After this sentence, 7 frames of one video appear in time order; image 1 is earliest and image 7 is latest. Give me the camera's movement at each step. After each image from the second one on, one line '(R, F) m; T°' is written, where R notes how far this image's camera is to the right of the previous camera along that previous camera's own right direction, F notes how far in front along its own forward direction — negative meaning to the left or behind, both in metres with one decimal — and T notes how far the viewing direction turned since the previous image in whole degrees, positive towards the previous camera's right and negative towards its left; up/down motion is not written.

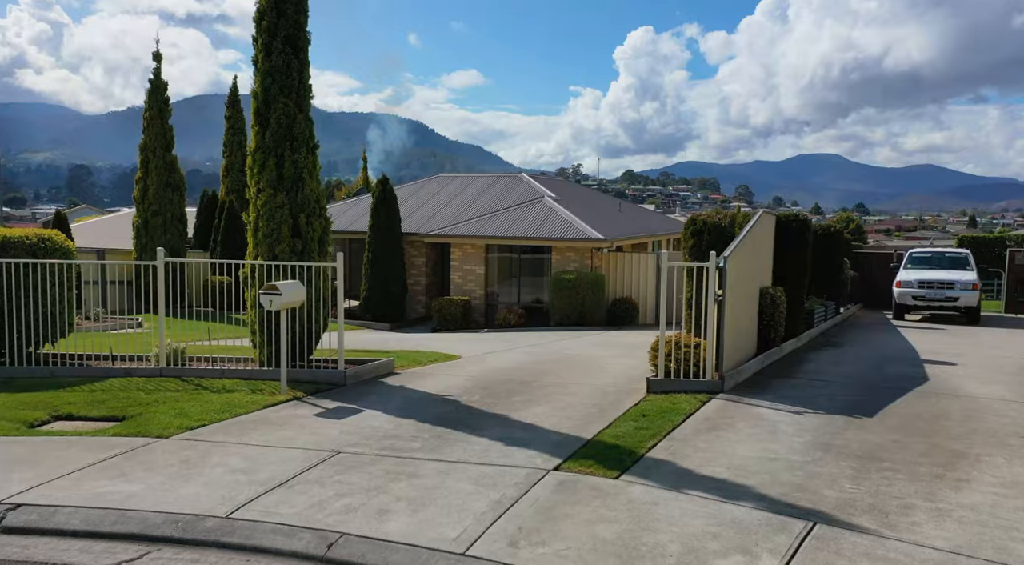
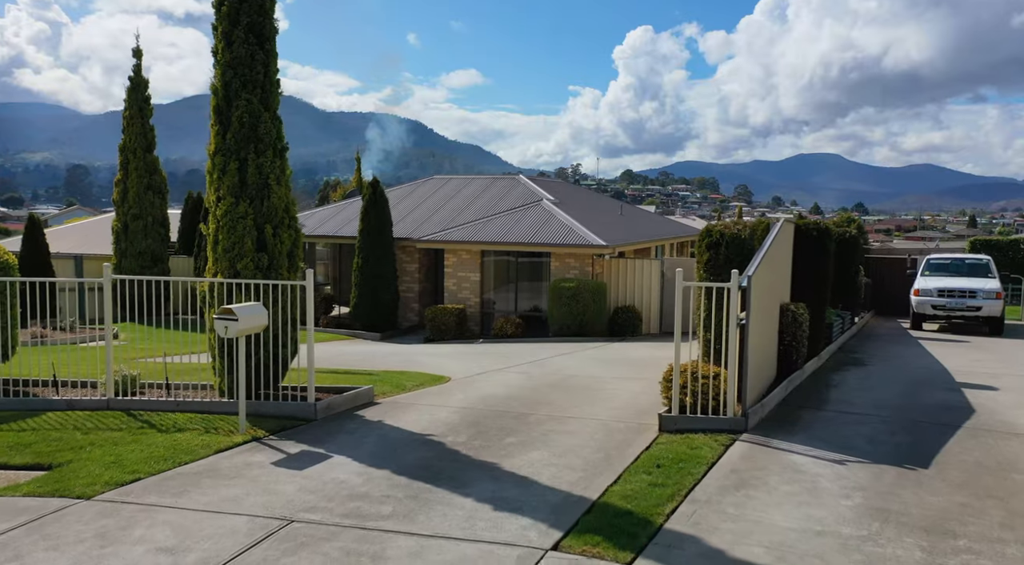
(+0.1, +1.1) m; 0°
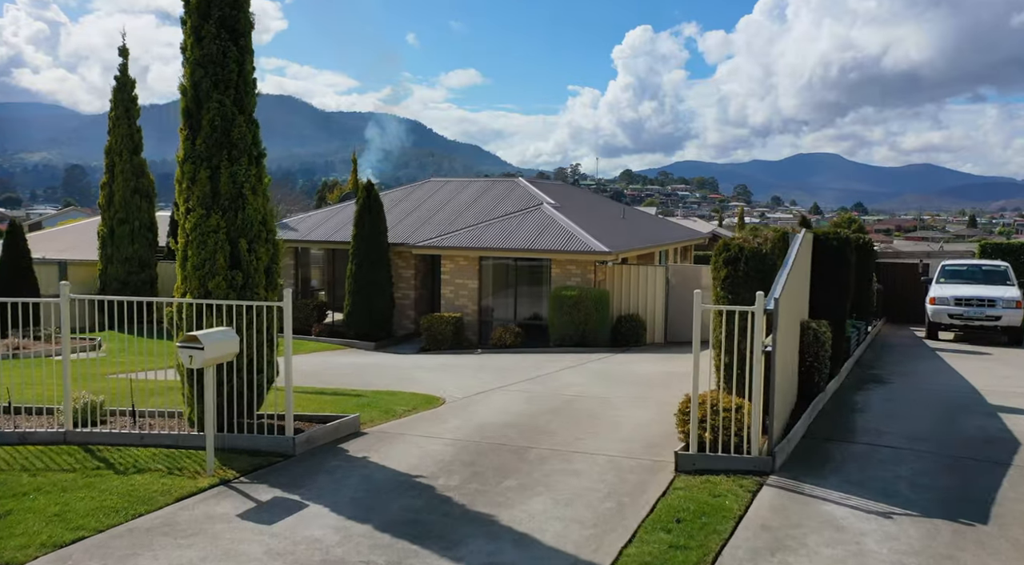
(0.0, +0.8) m; 0°
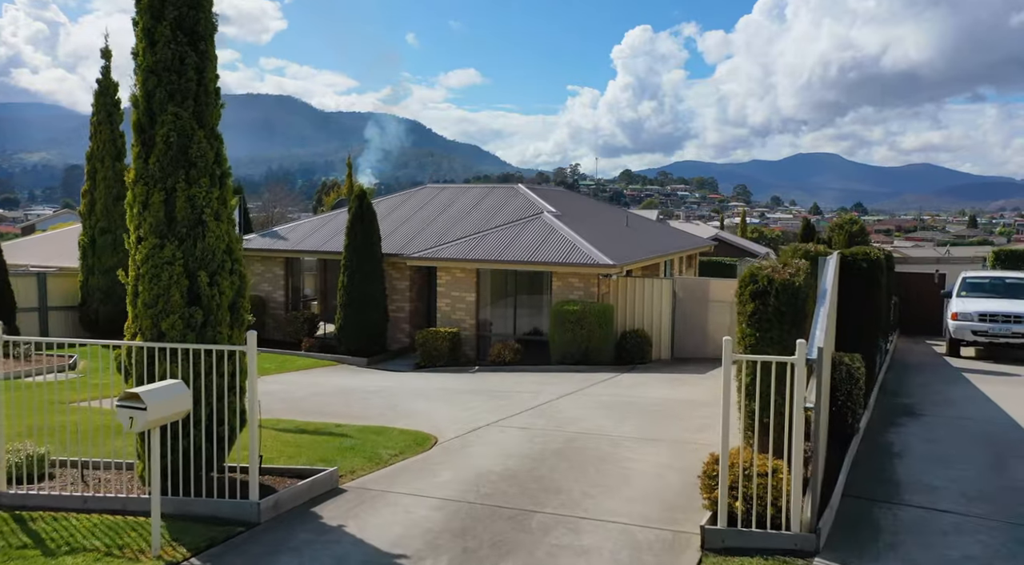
(0.0, +0.9) m; 0°
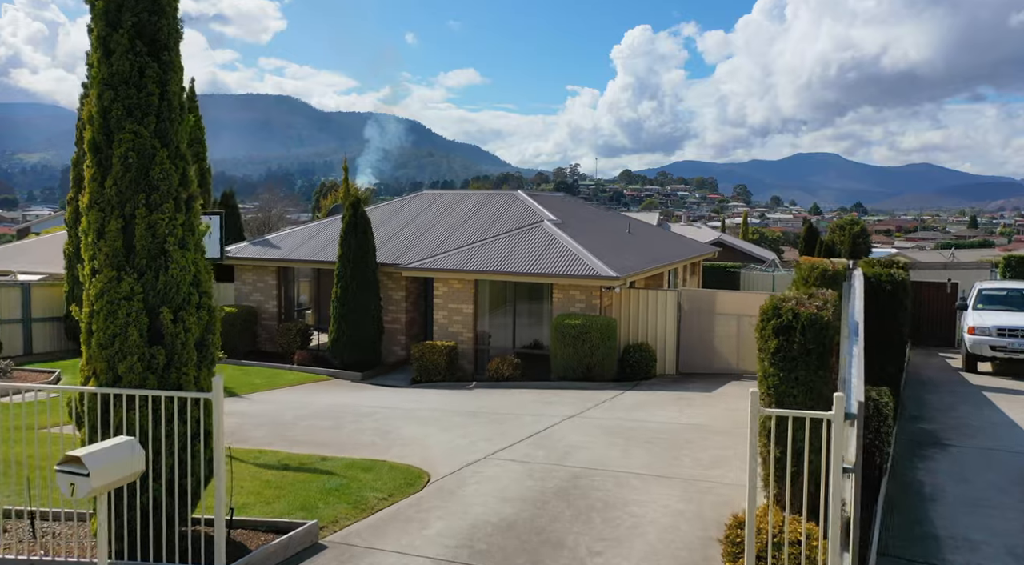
(0.0, +0.7) m; 0°
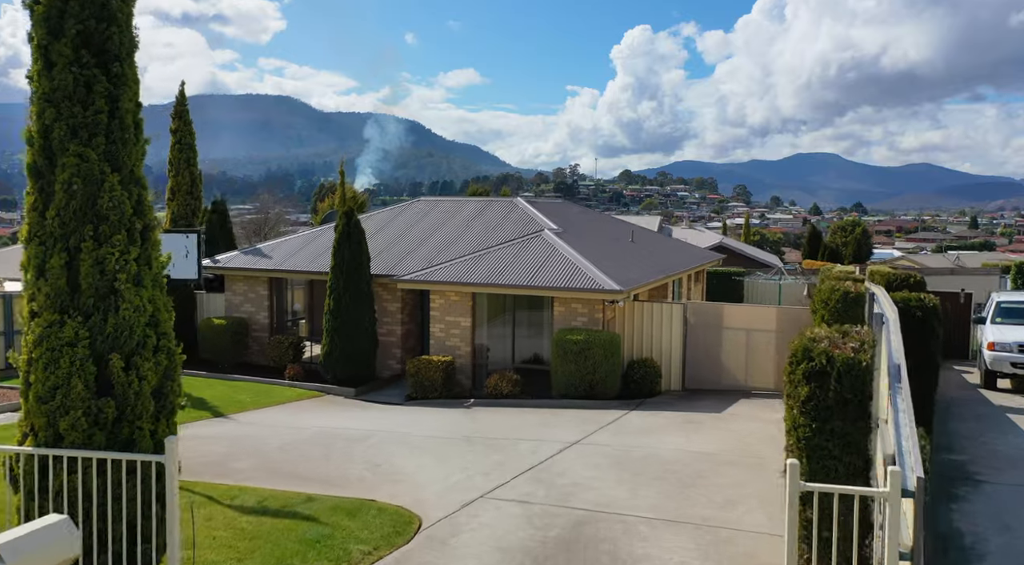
(0.0, +0.7) m; 0°
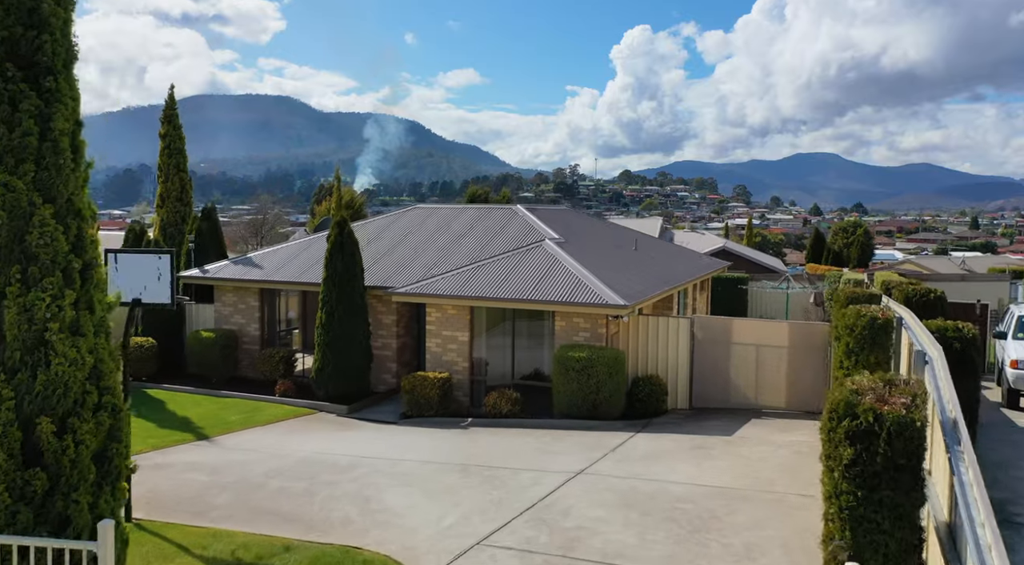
(0.0, +0.7) m; 0°
